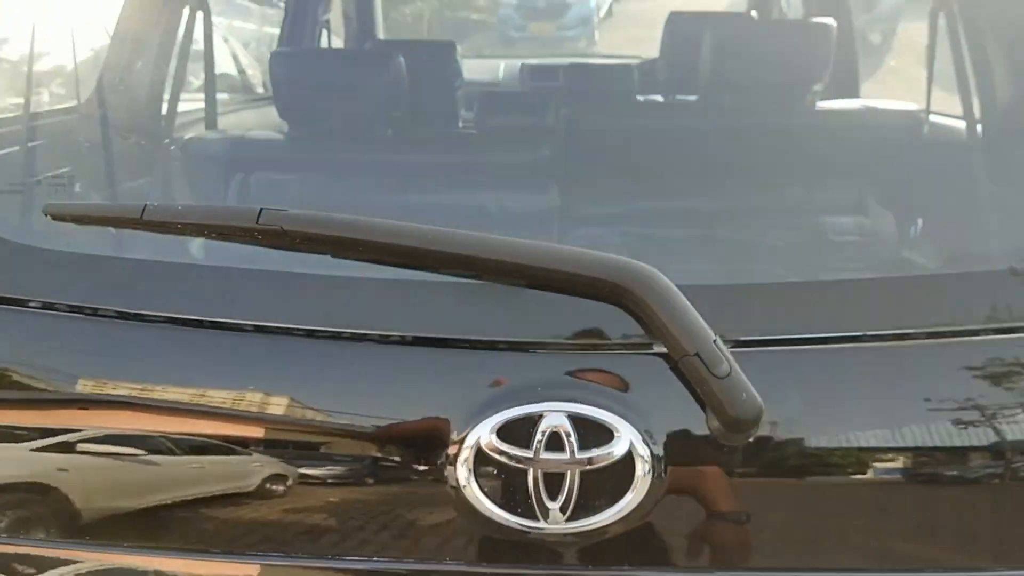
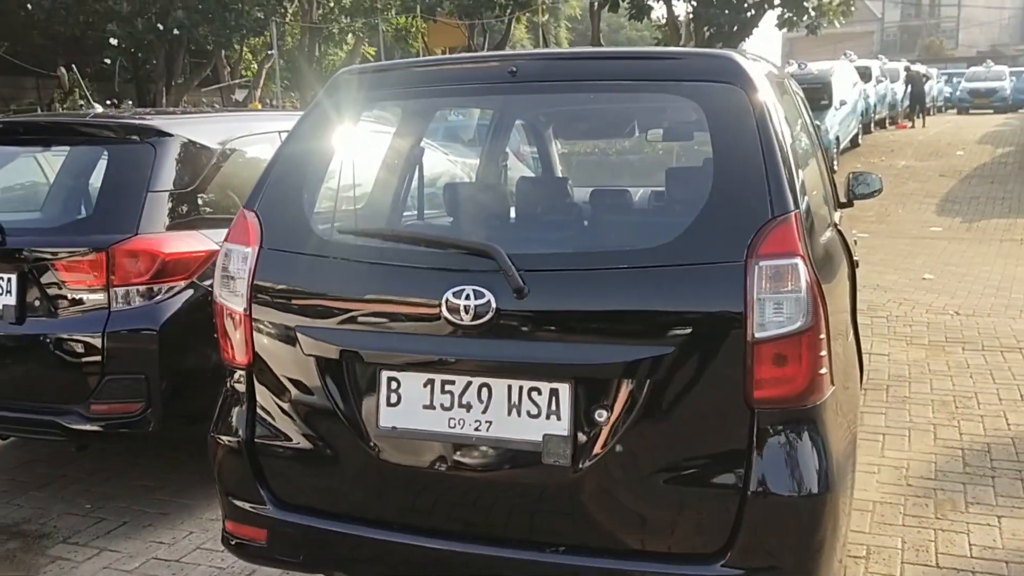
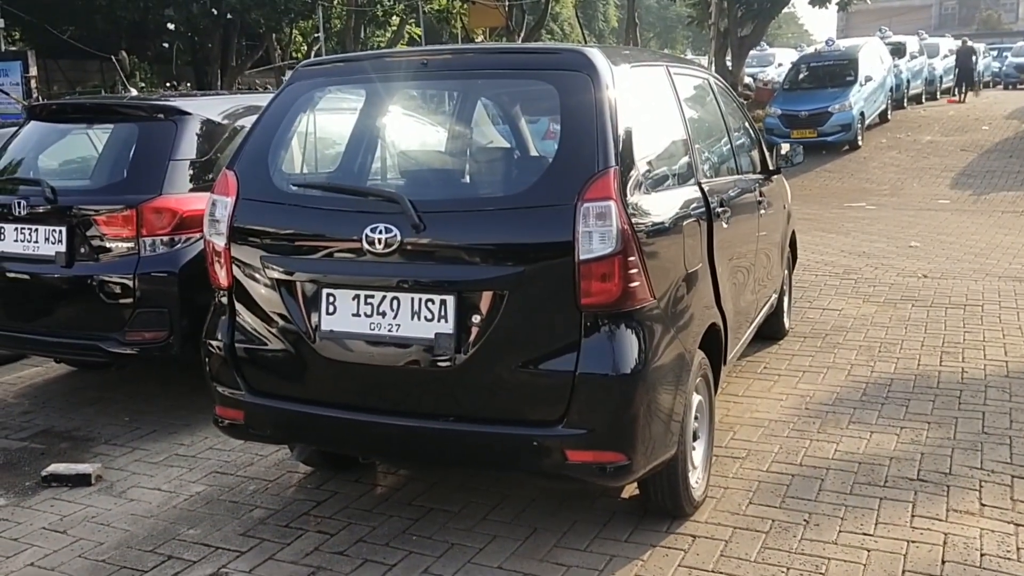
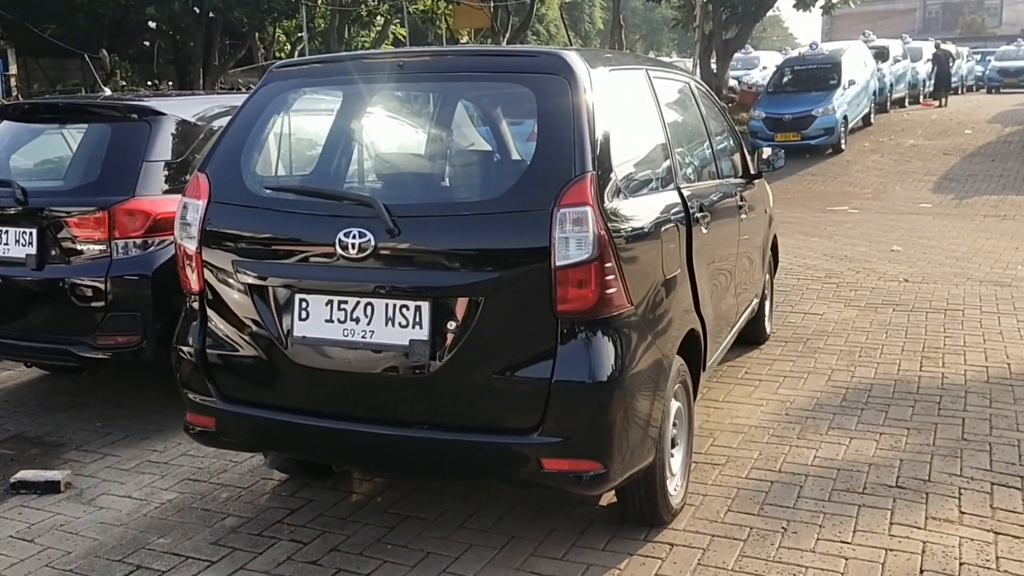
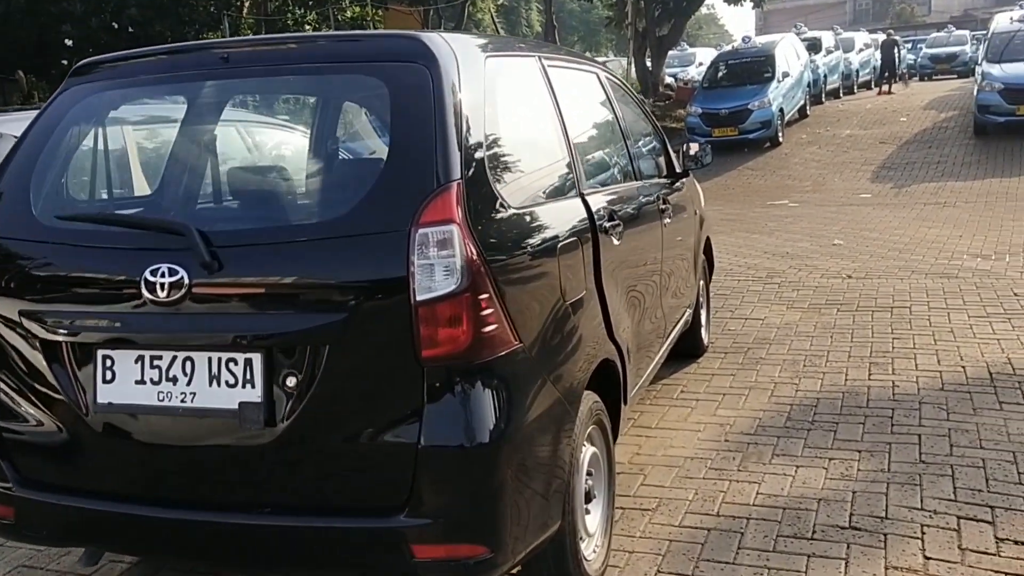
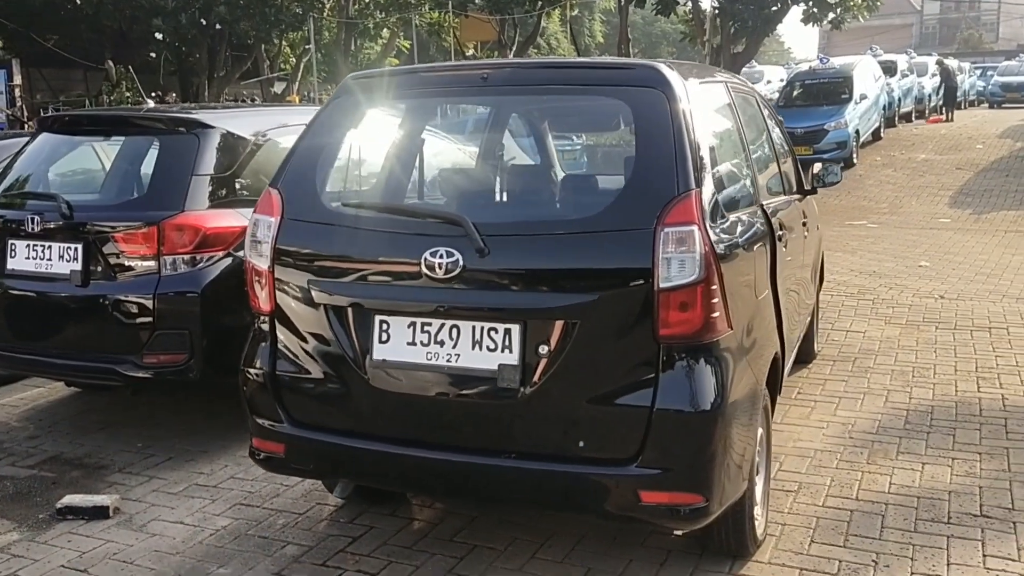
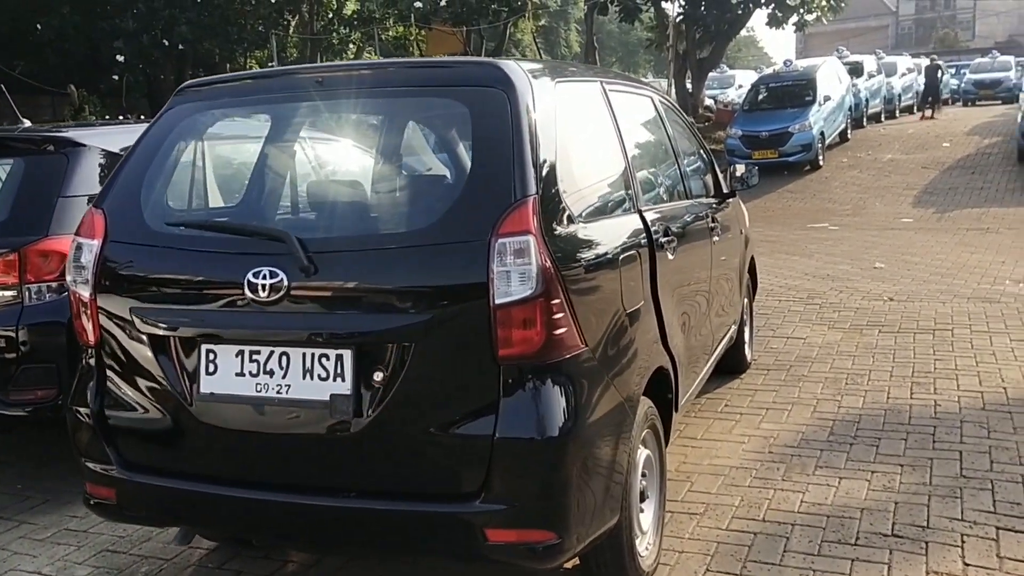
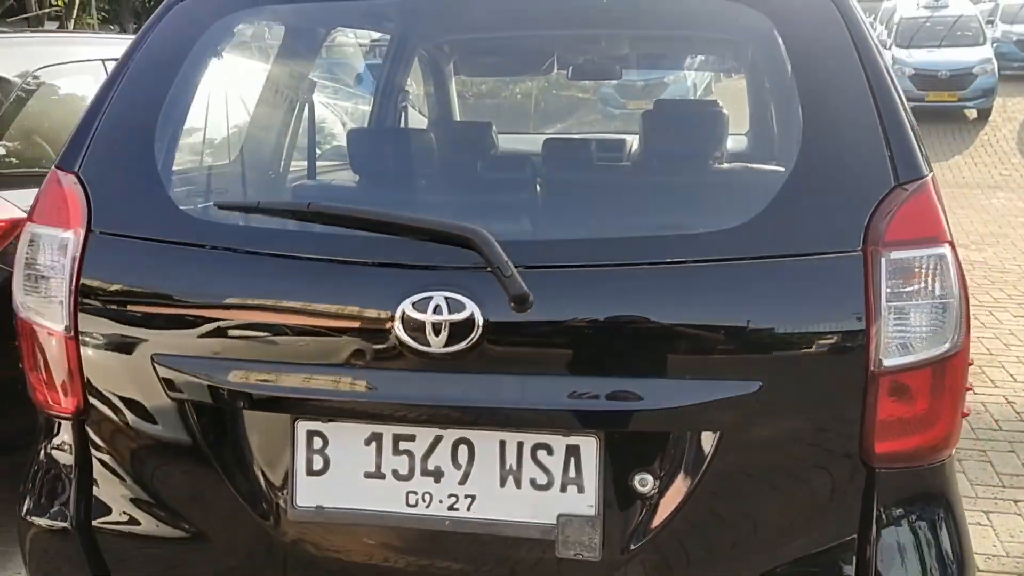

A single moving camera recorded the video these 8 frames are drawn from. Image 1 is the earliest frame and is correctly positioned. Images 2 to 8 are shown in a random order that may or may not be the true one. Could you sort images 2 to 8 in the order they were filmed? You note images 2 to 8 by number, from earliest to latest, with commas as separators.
8, 2, 6, 4, 3, 7, 5
